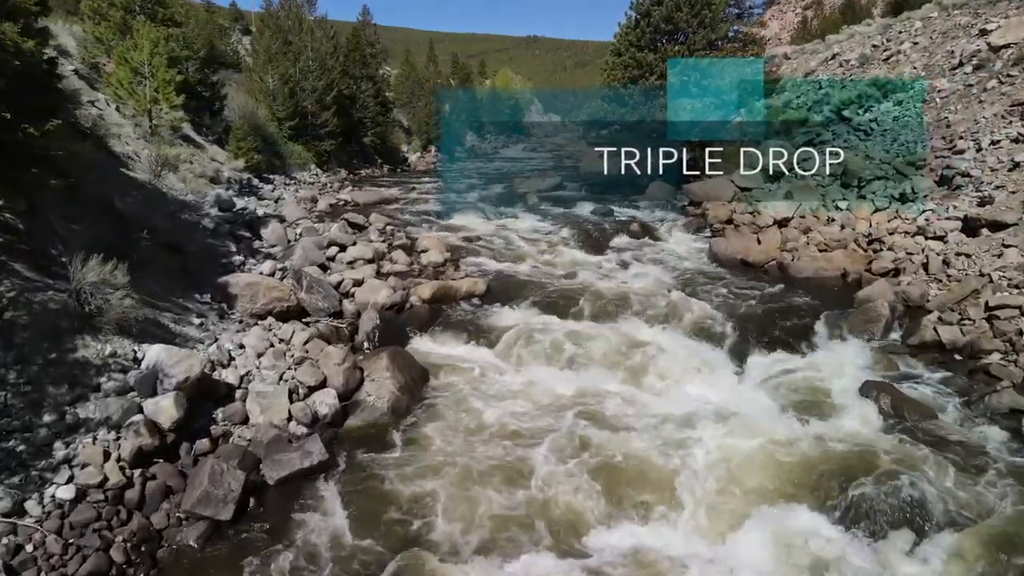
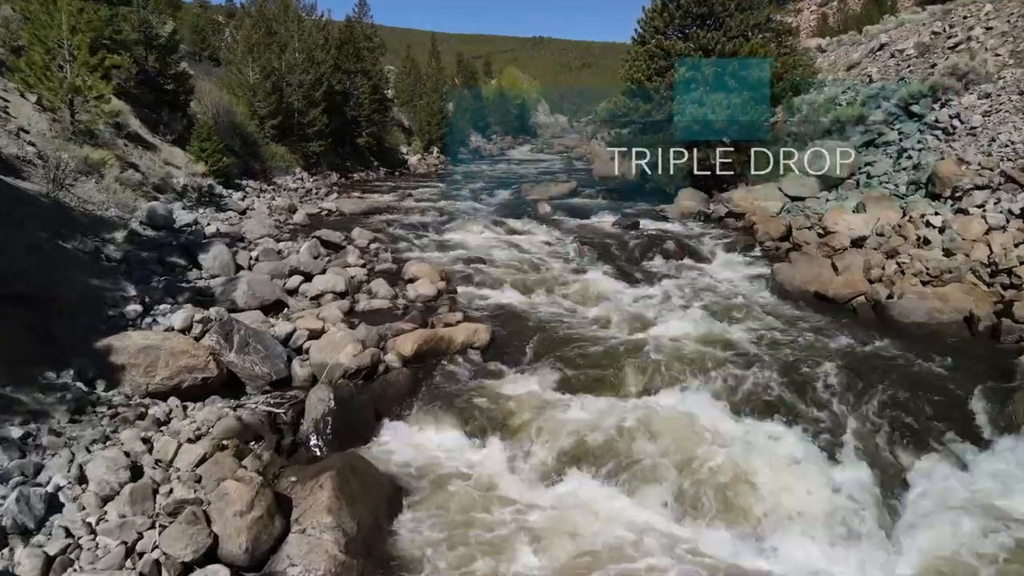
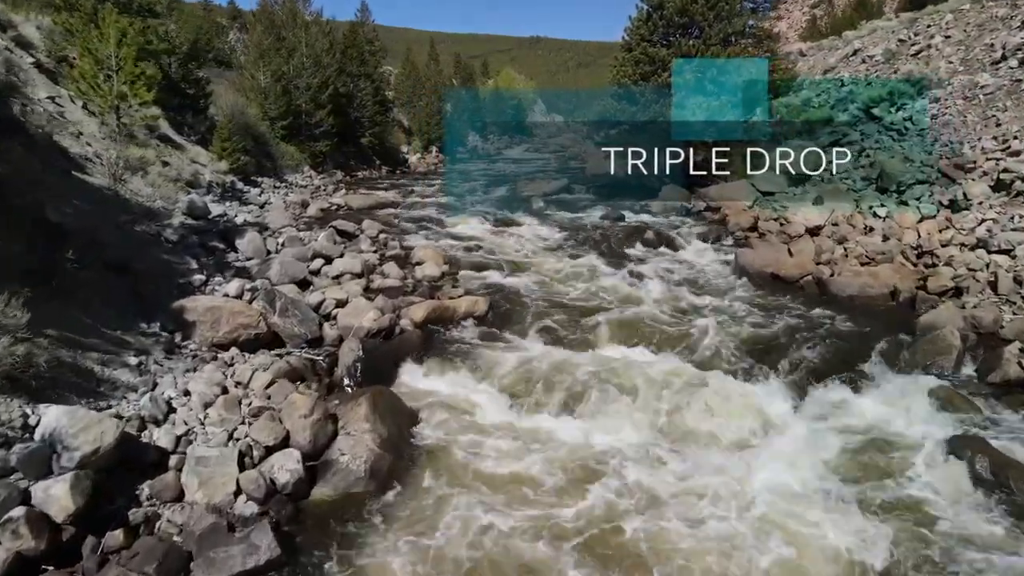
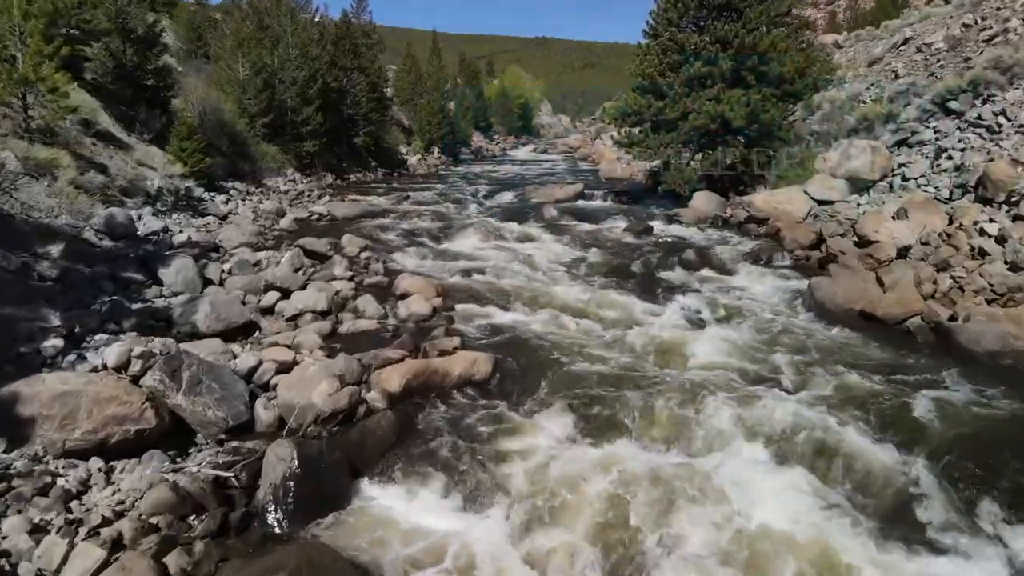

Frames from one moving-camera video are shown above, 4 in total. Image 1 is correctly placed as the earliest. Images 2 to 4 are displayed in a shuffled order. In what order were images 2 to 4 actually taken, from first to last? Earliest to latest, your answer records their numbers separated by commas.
3, 2, 4
